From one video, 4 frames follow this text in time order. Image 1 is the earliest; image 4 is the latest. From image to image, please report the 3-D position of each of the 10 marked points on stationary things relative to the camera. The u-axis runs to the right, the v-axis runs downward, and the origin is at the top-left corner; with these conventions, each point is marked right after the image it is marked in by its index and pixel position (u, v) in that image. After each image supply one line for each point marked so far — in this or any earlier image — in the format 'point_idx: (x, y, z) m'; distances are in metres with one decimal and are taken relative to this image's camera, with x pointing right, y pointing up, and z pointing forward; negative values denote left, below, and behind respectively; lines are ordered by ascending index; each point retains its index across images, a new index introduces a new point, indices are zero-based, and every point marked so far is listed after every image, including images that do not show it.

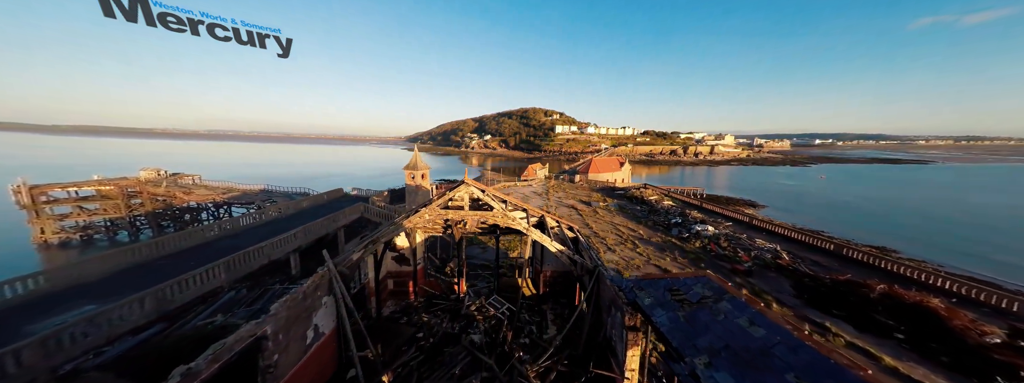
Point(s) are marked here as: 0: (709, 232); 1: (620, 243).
0: (+14.2, -3.0, +18.2) m
1: (+7.4, -3.6, +17.5) m
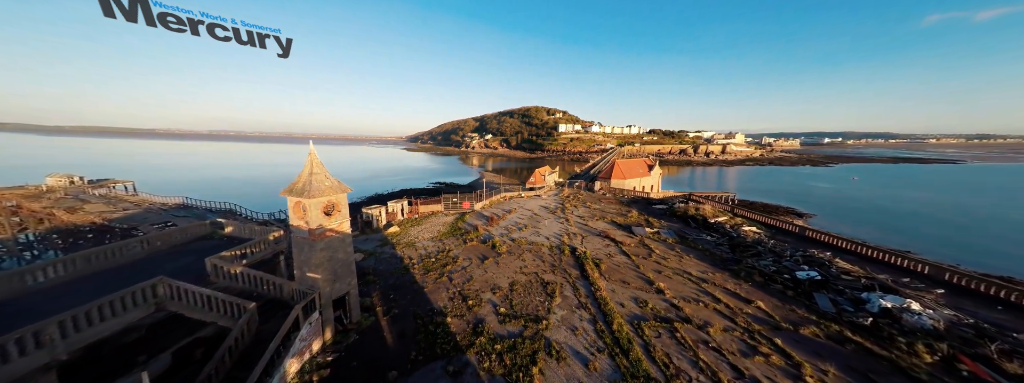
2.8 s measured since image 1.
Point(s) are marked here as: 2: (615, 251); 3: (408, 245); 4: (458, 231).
0: (+14.4, -4.5, +8.8) m
1: (+7.6, -5.1, +8.2) m
2: (+6.5, -3.8, +16.0) m
3: (-6.7, -3.5, +16.5) m
4: (-4.1, -3.0, +19.5) m
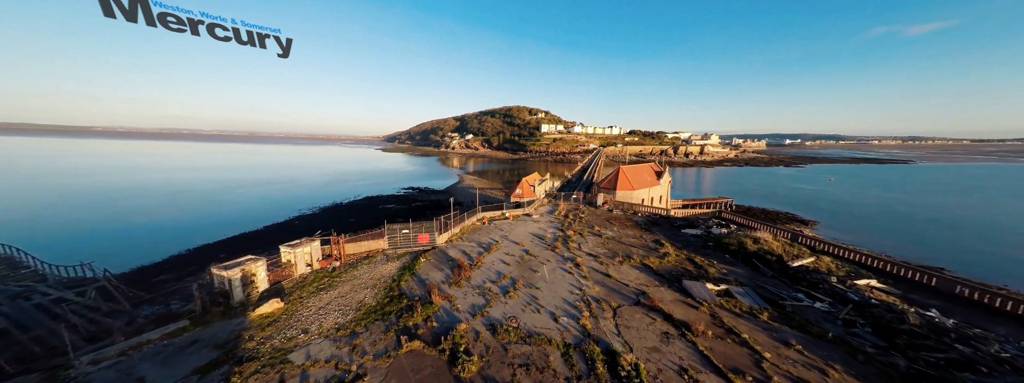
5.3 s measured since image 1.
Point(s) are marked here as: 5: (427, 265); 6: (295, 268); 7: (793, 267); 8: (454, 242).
0: (+14.3, -6.0, +1.6) m
1: (+7.5, -6.8, +0.5) m
2: (+5.9, -5.4, +8.3) m
3: (-7.4, -5.3, +7.8) m
4: (-5.0, -4.8, +11.0) m
5: (-4.9, -4.2, +14.6) m
6: (-11.0, -3.9, +12.8) m
7: (+15.4, -4.1, +13.9) m
8: (-4.0, -3.5, +17.7) m
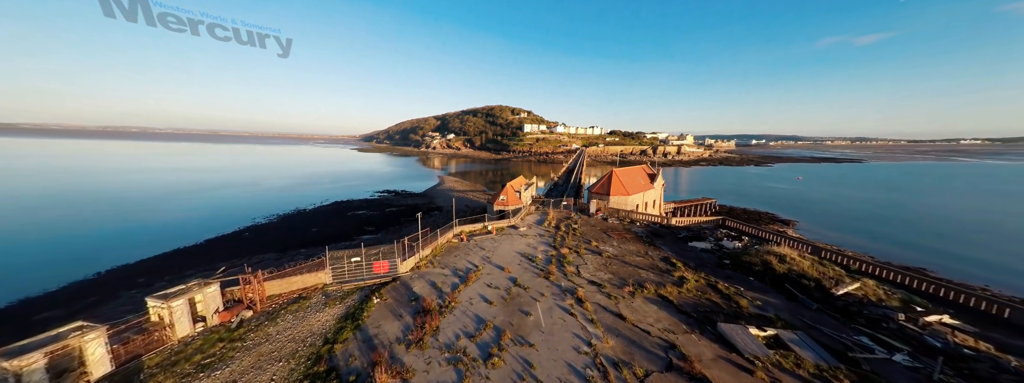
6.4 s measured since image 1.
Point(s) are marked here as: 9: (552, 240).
0: (+14.4, -6.6, -0.9) m
1: (+7.8, -7.4, -2.4) m
2: (+5.6, -6.1, +5.2) m
3: (-7.6, -6.1, +3.9) m
4: (-5.5, -5.6, +7.2) m
5: (-5.6, -5.0, +10.8) m
6: (-11.6, -4.7, +8.6) m
7: (+14.7, -4.6, +11.4) m
8: (-5.0, -4.3, +14.0) m
9: (+2.9, -3.5, +18.5) m
